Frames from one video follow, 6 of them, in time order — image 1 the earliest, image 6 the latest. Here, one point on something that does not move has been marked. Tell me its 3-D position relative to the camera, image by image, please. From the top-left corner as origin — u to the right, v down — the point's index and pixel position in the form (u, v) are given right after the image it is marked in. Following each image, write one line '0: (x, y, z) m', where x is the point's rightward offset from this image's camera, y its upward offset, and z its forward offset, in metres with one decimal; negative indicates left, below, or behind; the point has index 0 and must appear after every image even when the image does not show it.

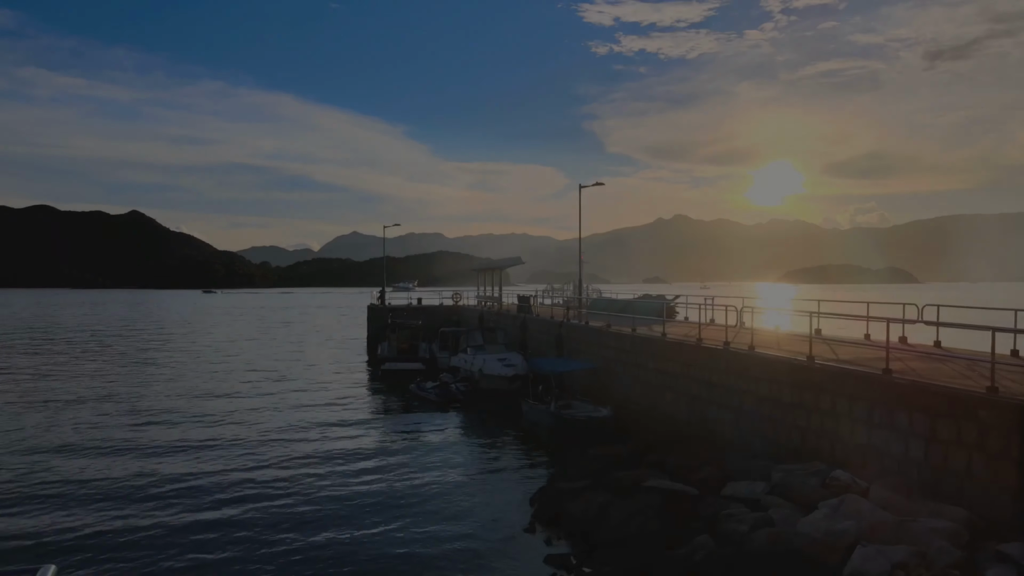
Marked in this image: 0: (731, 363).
0: (+5.7, -2.0, +18.4) m
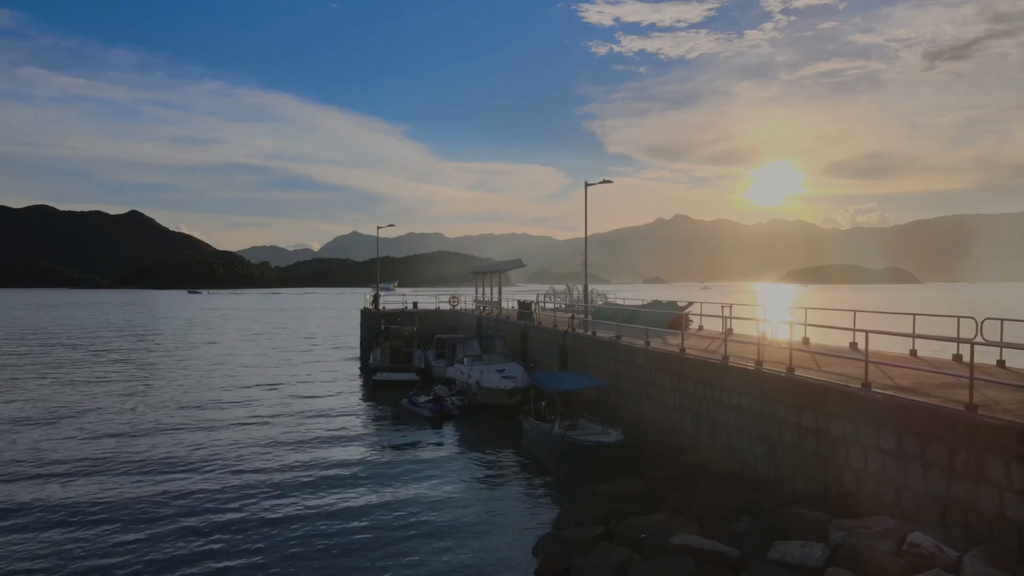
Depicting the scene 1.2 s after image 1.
0: (+5.7, -2.2, +15.9) m
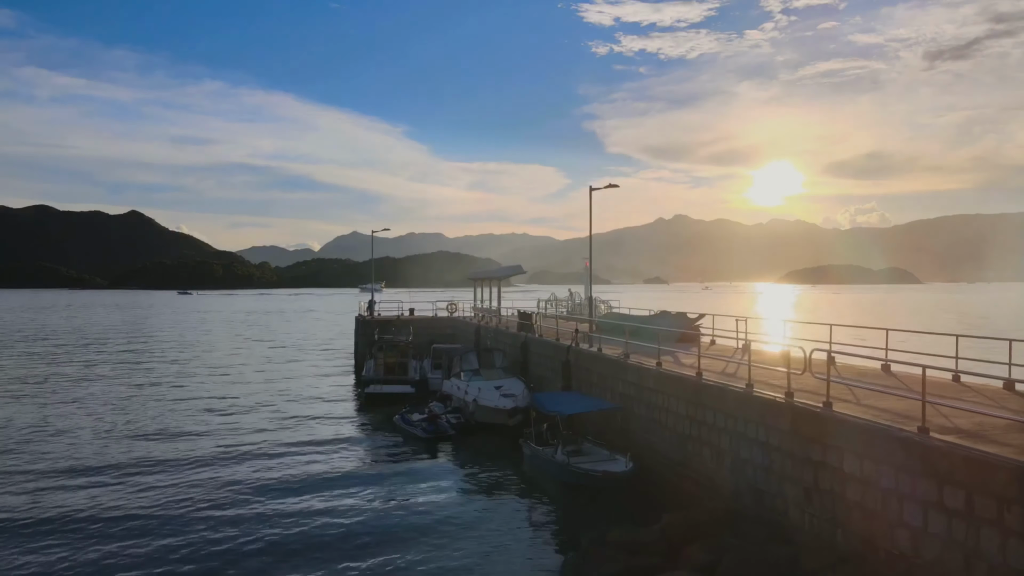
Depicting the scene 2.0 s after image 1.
0: (+5.6, -2.7, +14.0) m
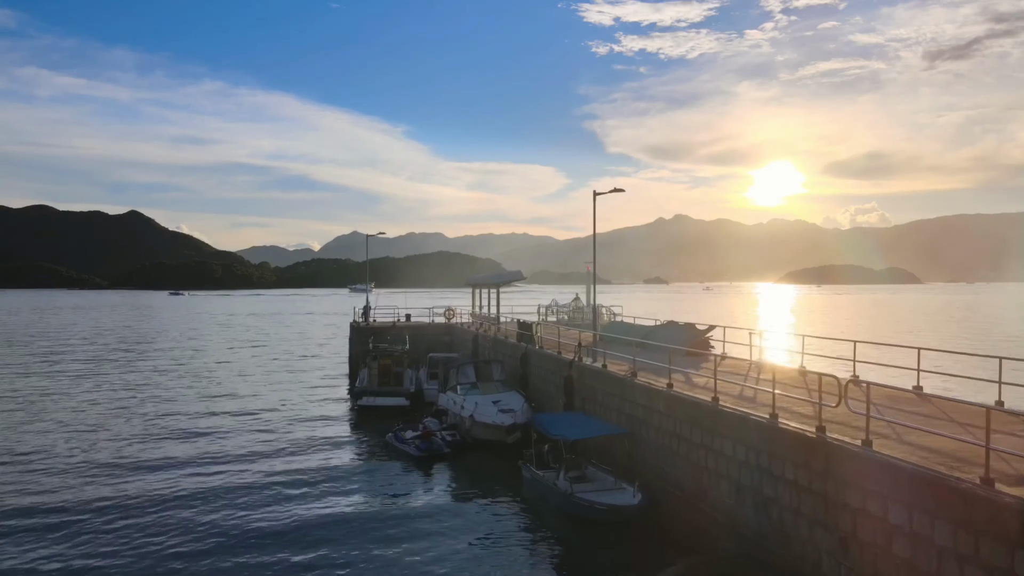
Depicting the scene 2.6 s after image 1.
0: (+5.6, -3.1, +12.4) m
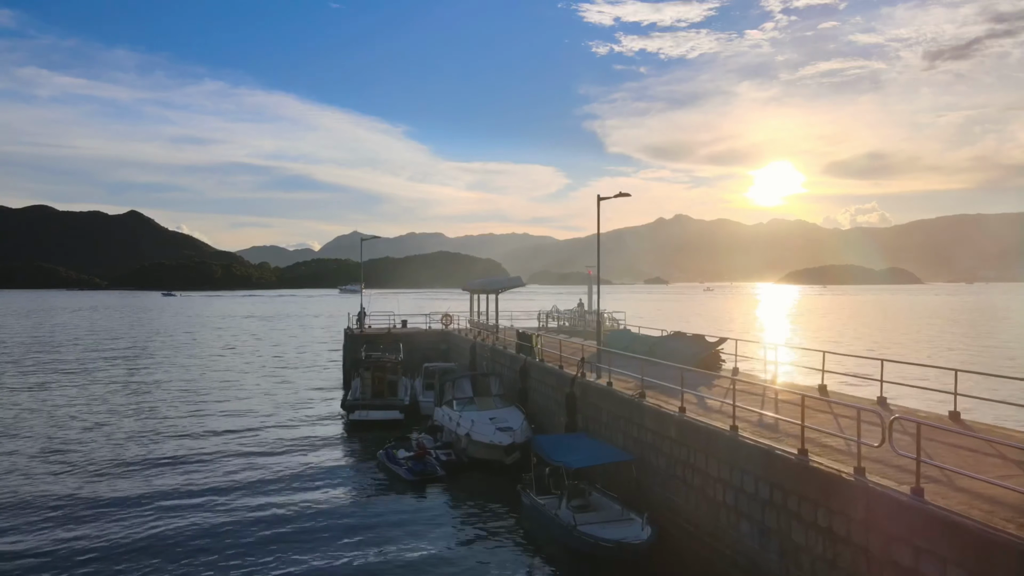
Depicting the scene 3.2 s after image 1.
0: (+5.5, -3.4, +10.8) m
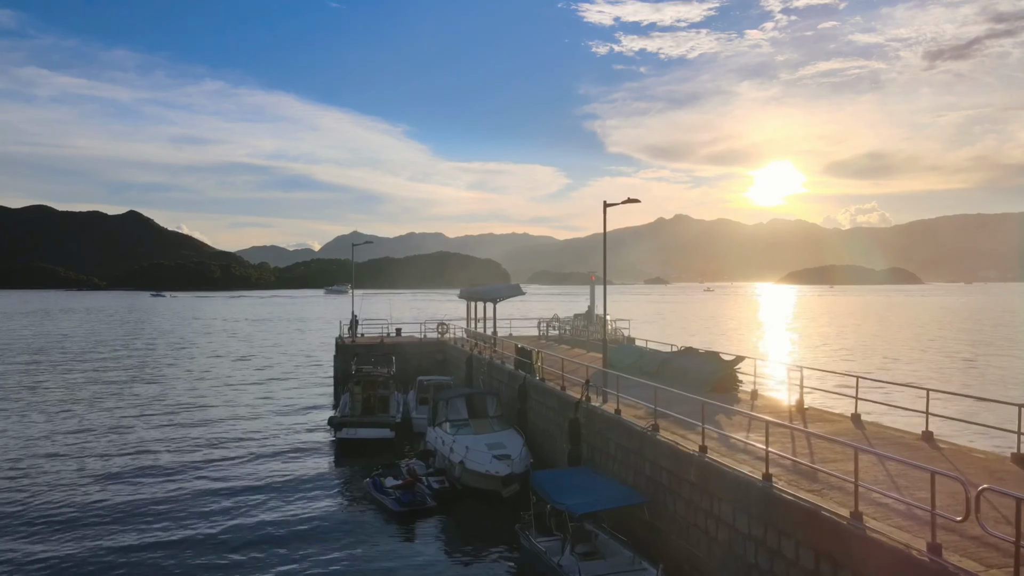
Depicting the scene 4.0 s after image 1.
0: (+5.5, -3.9, +8.6) m
